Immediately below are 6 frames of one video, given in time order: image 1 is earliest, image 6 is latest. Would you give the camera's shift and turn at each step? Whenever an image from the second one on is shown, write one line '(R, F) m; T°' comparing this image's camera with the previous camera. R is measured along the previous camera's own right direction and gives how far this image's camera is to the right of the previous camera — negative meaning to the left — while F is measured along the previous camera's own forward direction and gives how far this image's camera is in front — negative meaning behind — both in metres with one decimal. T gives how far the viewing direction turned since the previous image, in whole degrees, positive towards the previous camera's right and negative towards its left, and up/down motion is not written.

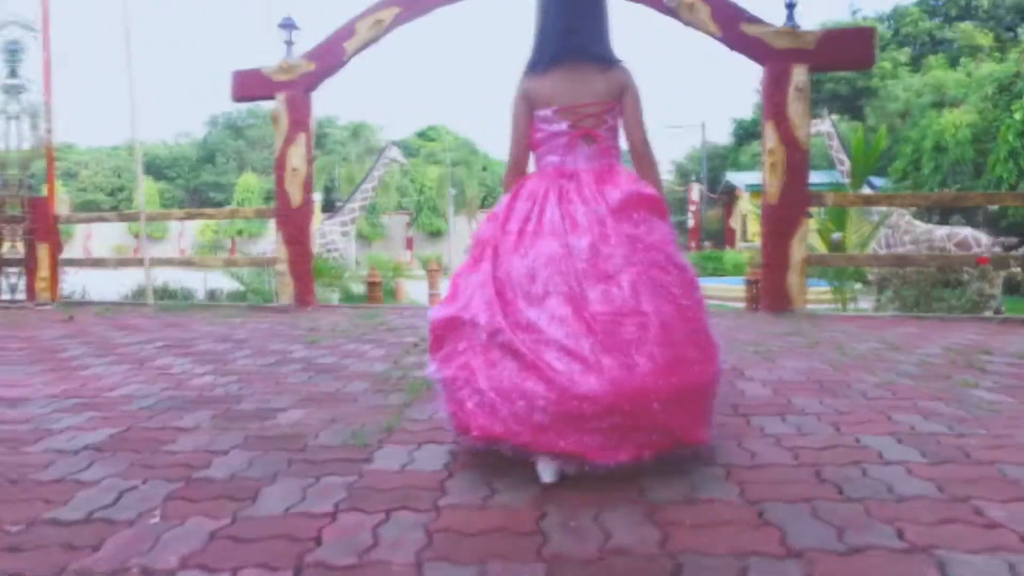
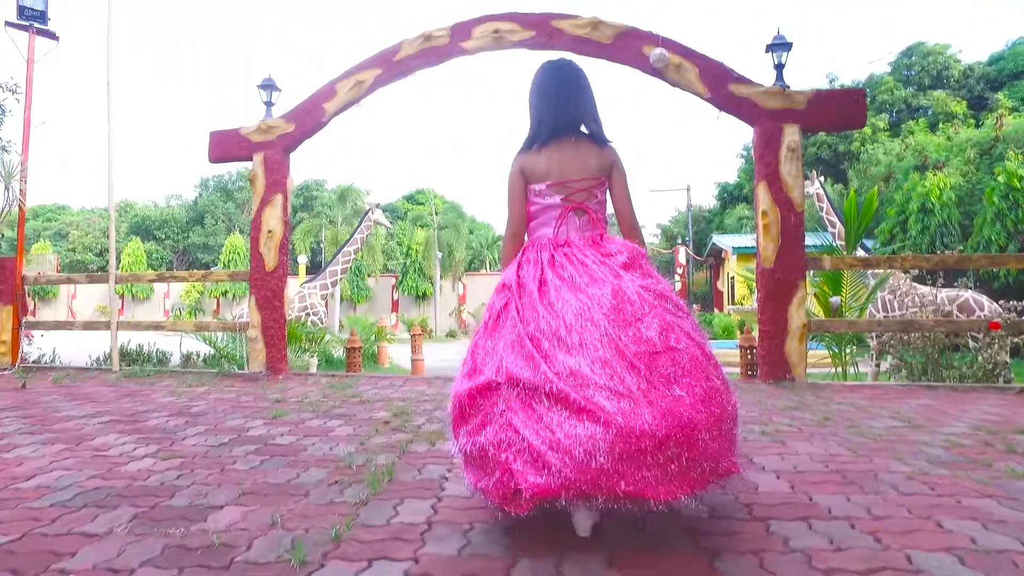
(0.0, +0.3) m; +1°
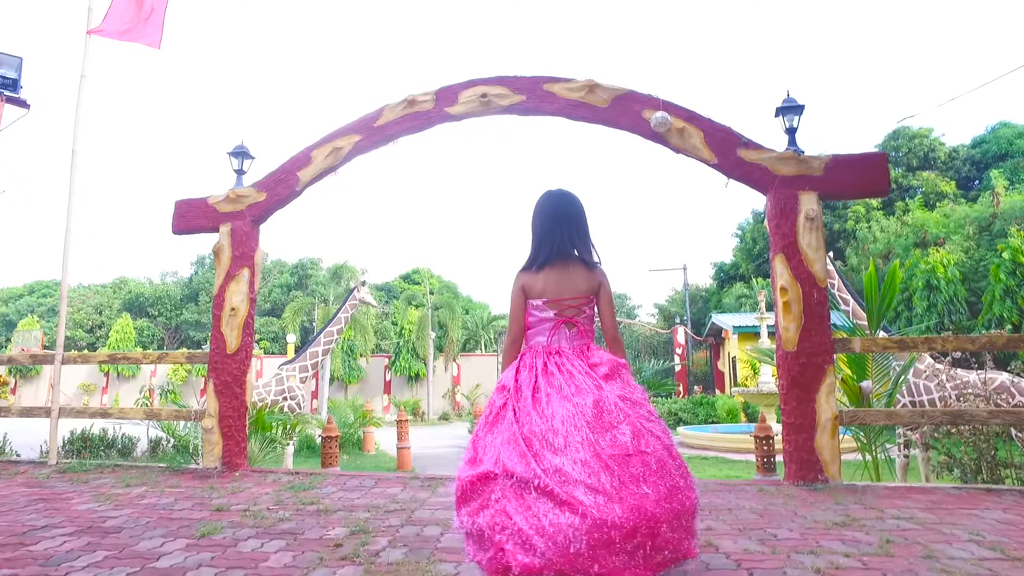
(+0.1, +0.6) m; 0°
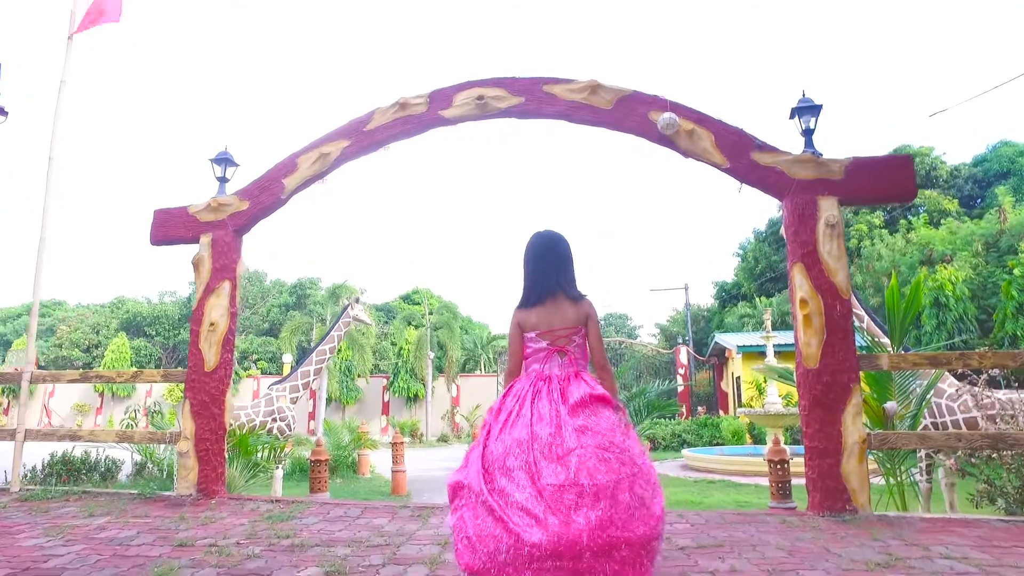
(0.0, +0.3) m; 0°
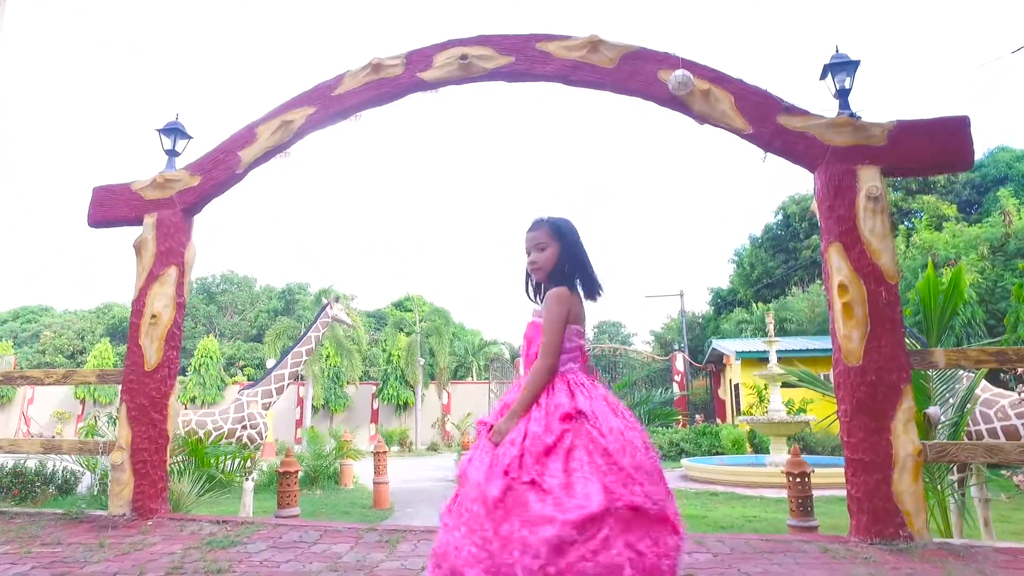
(0.0, +0.6) m; +1°
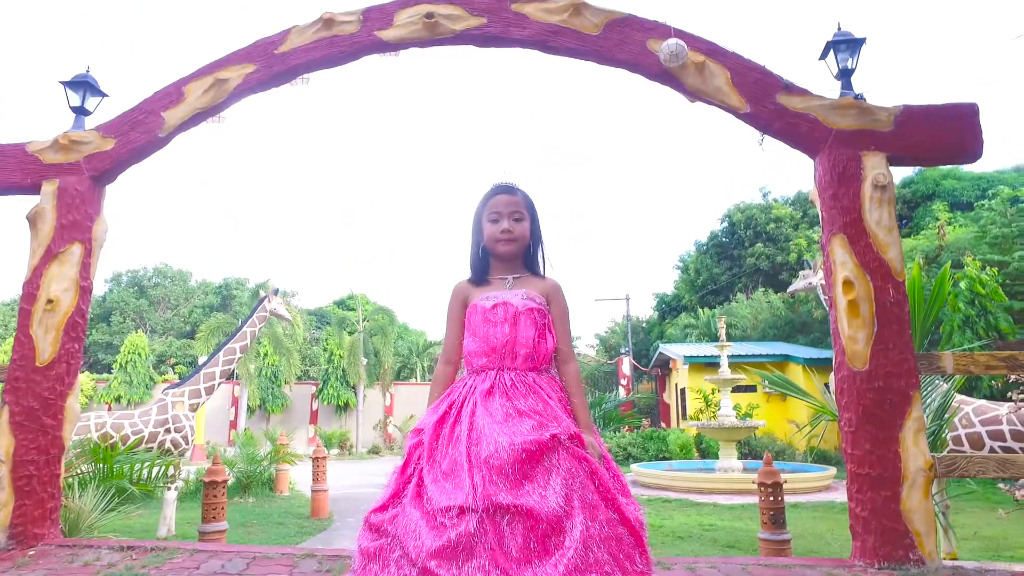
(-0.1, +0.5) m; +5°
